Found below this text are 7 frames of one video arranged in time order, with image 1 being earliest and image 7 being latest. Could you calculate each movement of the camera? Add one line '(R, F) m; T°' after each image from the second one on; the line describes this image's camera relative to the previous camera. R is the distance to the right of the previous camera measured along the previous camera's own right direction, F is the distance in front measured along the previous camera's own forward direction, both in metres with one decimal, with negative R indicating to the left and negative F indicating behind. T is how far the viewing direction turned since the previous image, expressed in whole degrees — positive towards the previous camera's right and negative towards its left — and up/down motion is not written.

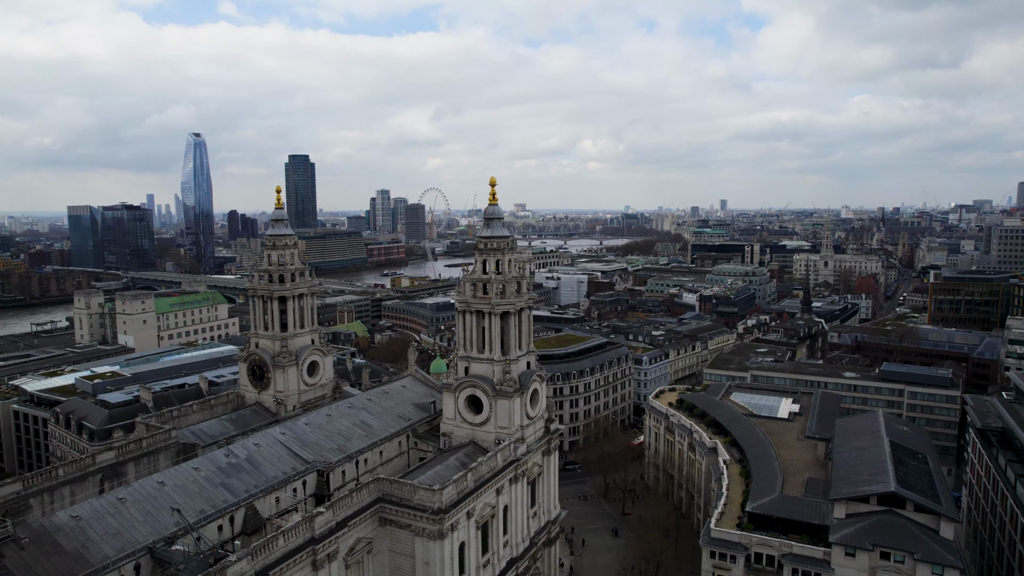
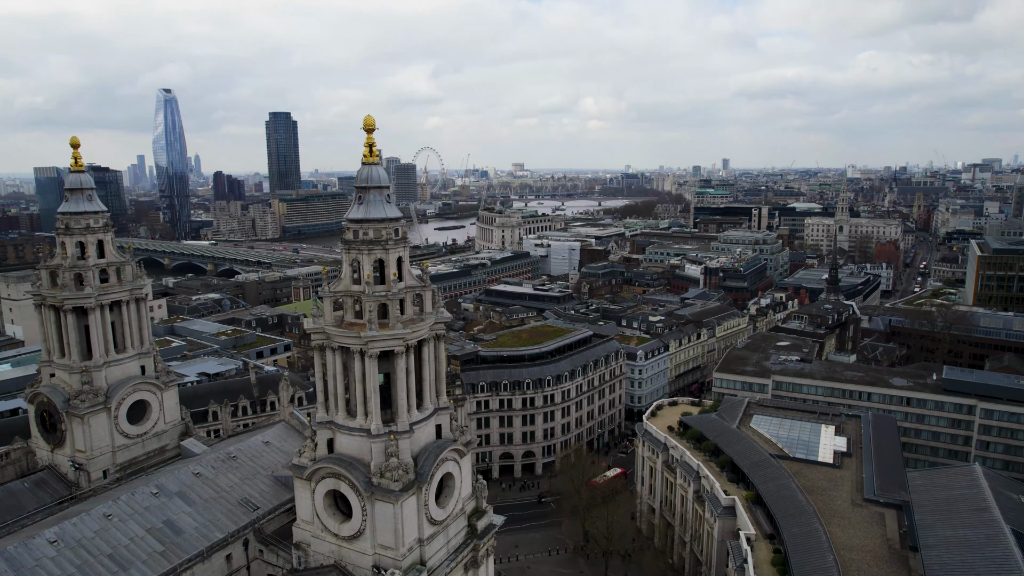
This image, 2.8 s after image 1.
(+4.5, +19.5) m; 0°
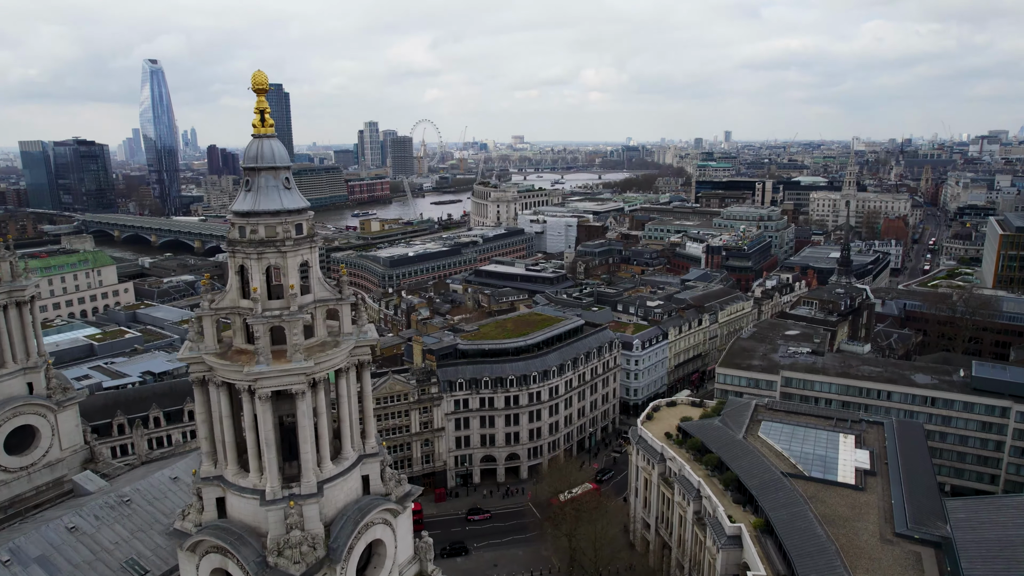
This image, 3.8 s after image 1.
(+1.8, +7.0) m; 0°
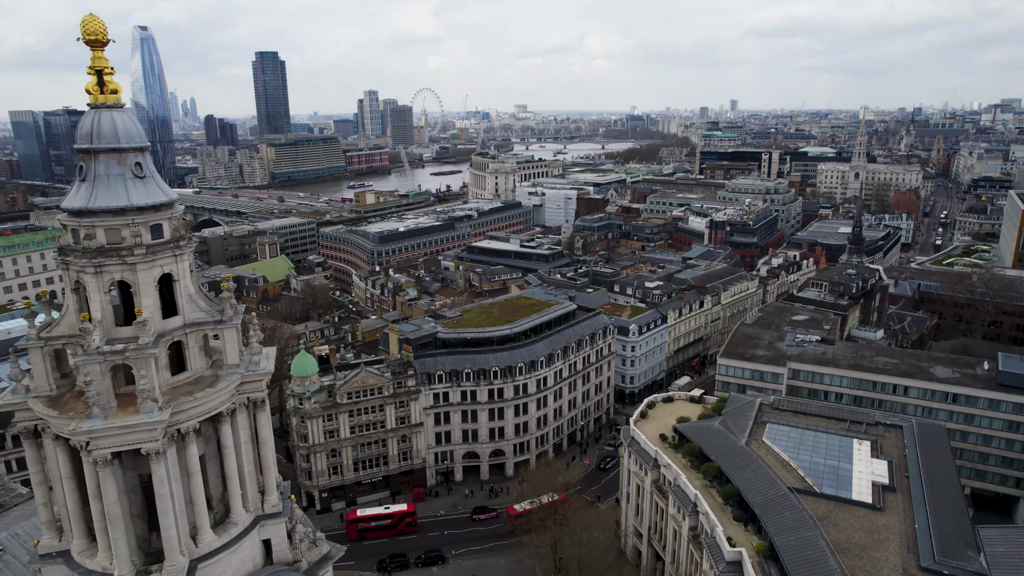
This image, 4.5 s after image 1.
(+1.7, +5.3) m; 0°
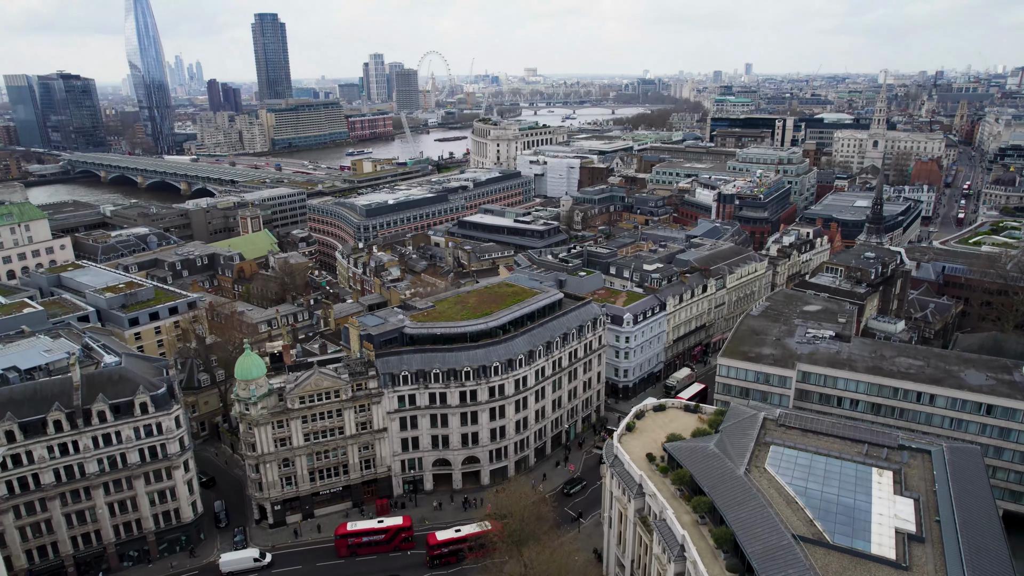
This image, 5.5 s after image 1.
(+2.9, +6.9) m; -1°
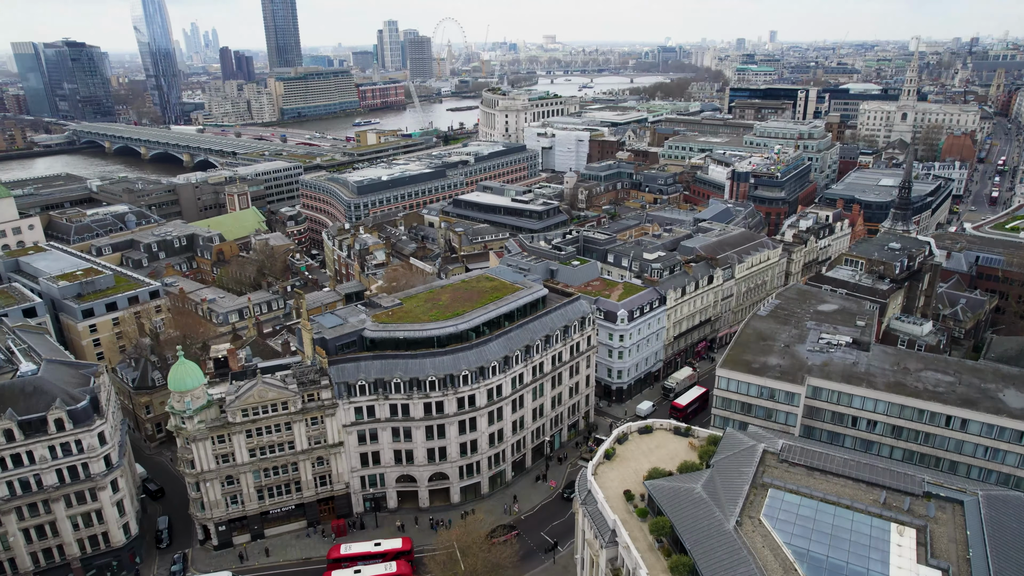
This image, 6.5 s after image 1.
(+3.3, +6.4) m; -1°
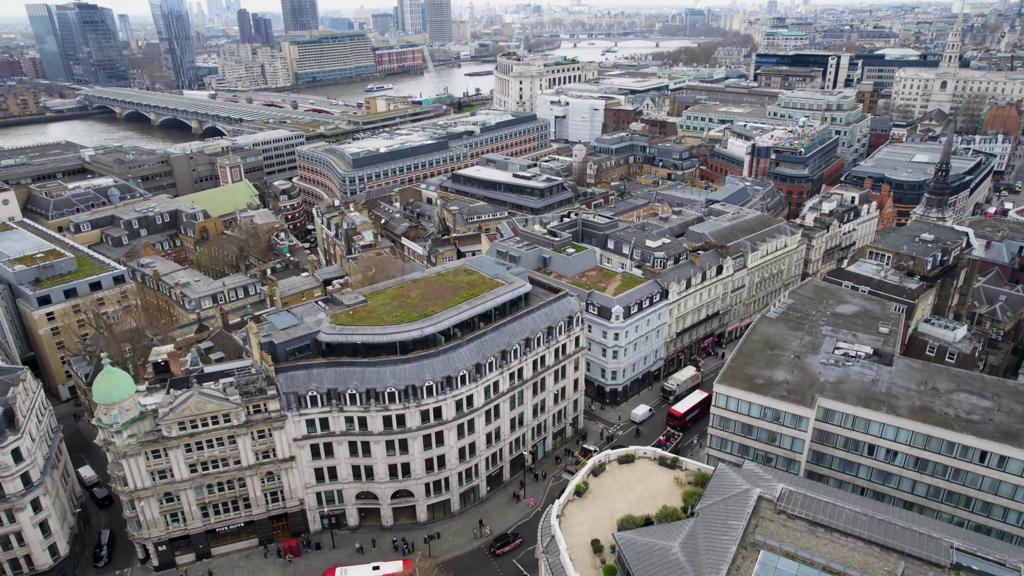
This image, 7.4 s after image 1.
(+3.3, +5.8) m; -2°
